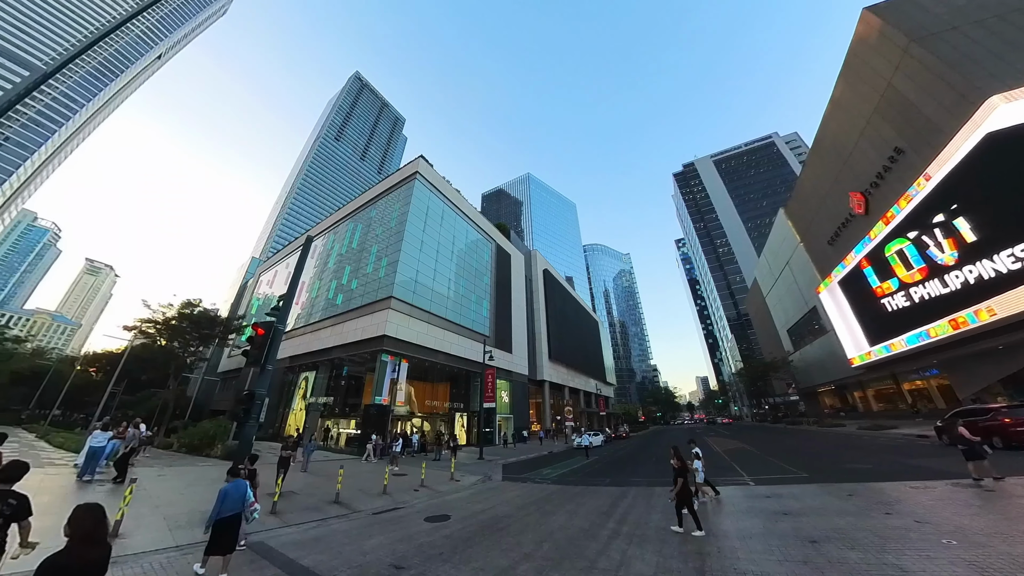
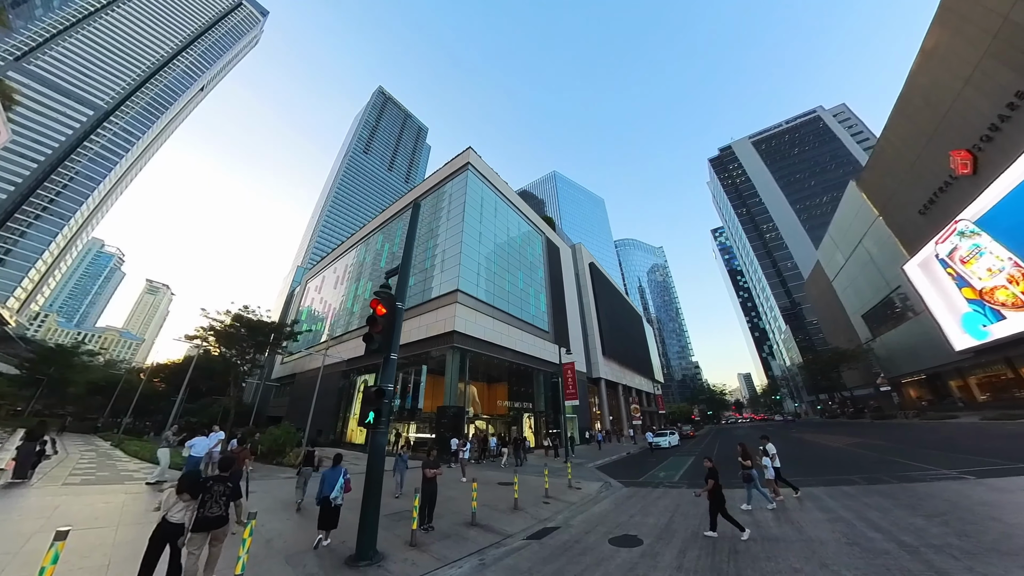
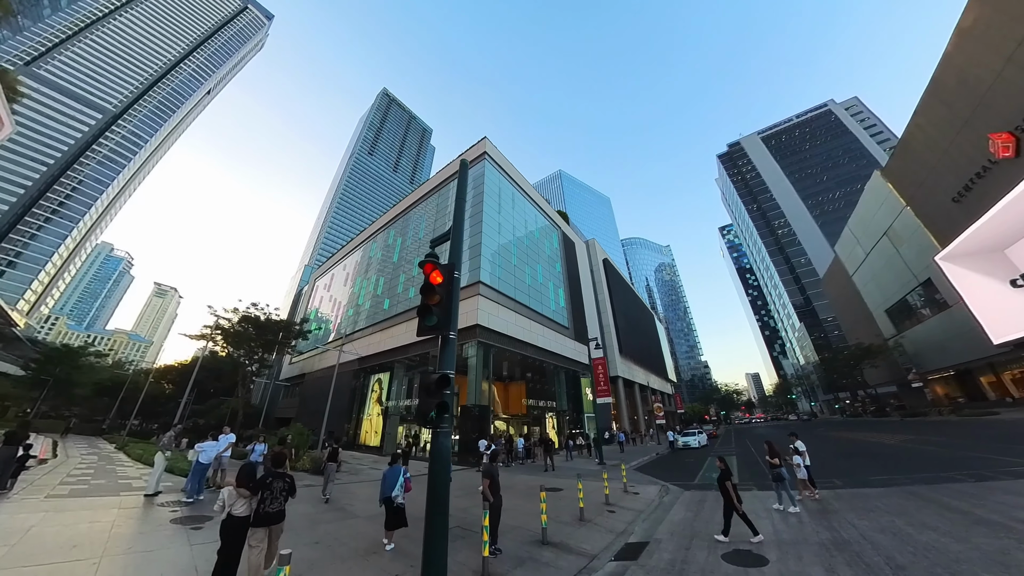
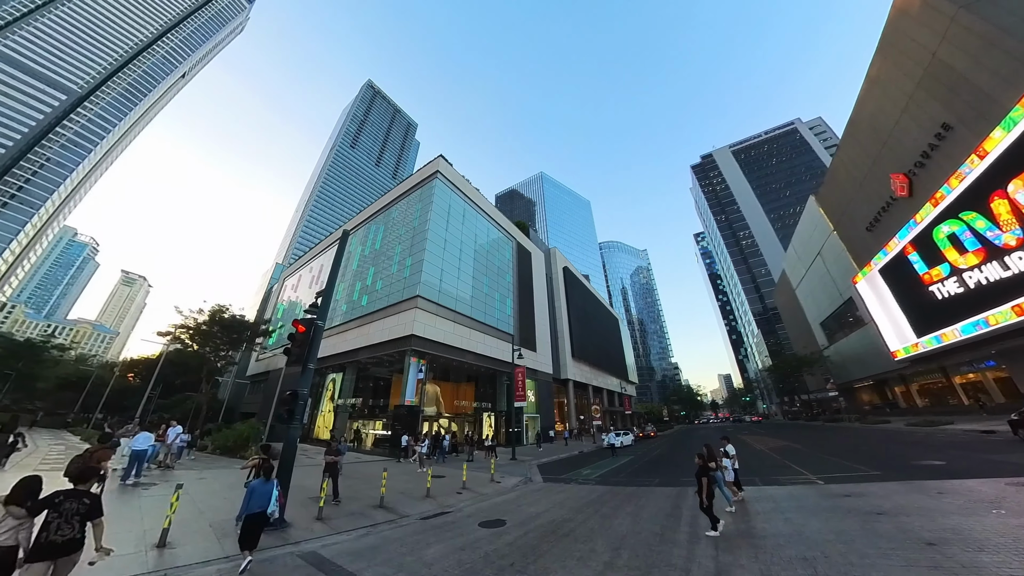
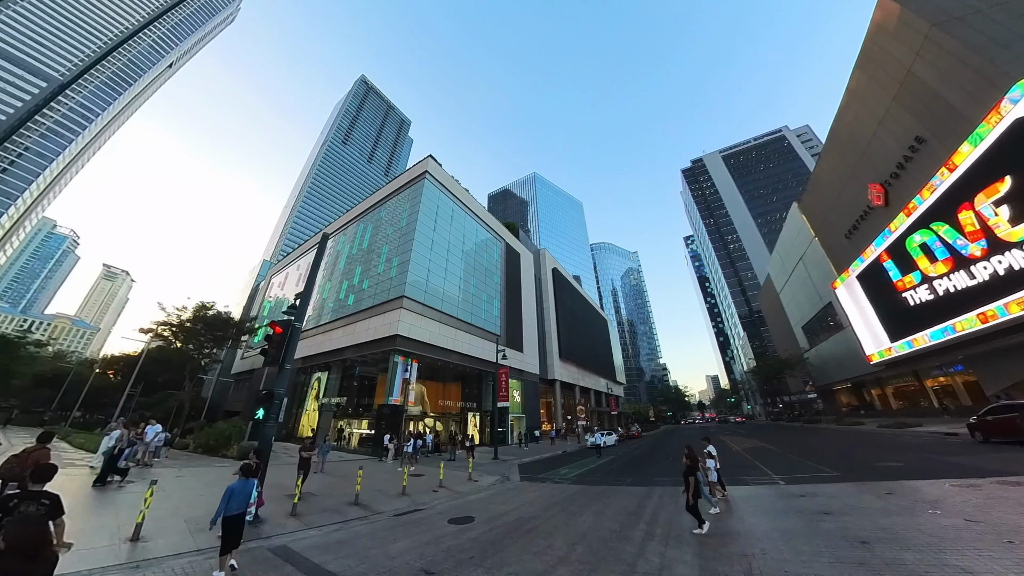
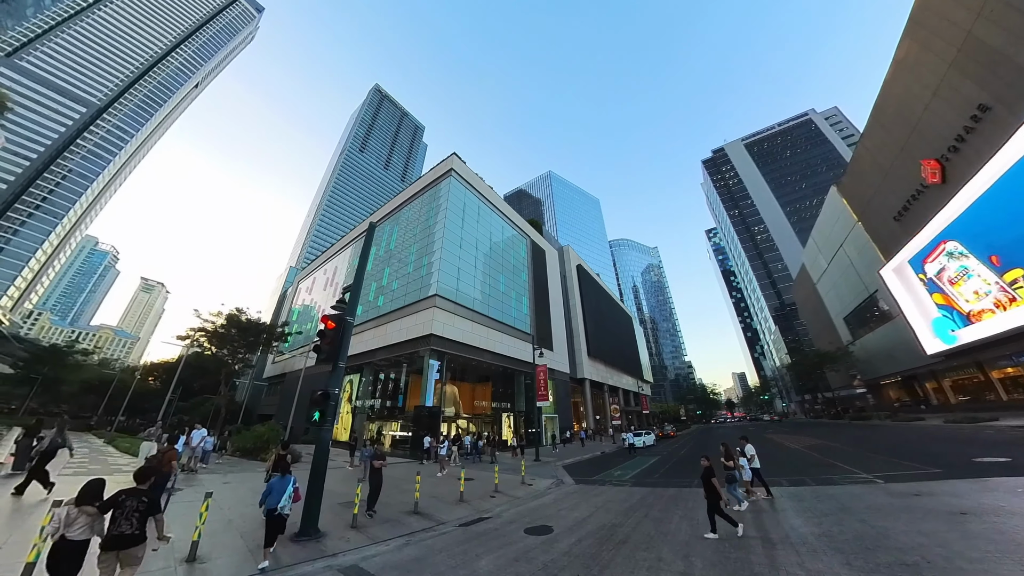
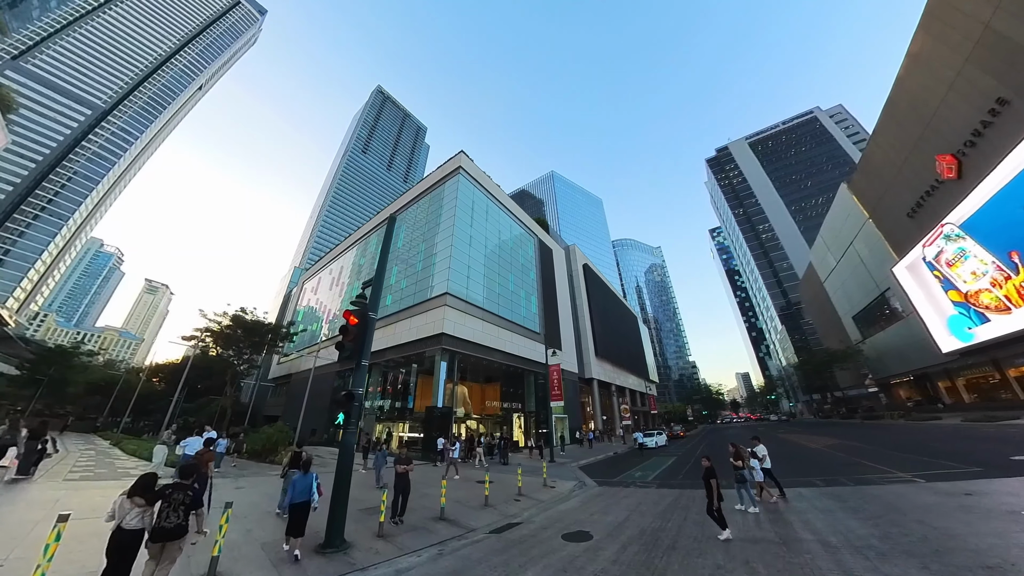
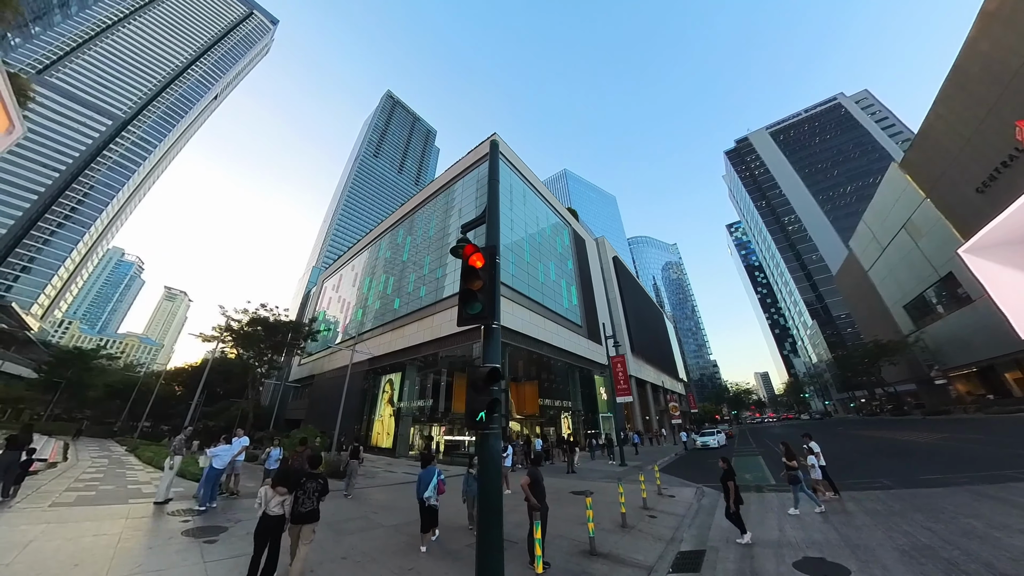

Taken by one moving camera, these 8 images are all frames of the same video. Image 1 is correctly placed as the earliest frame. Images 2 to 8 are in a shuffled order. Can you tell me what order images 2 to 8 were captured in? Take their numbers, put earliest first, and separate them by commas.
5, 4, 6, 7, 2, 3, 8
